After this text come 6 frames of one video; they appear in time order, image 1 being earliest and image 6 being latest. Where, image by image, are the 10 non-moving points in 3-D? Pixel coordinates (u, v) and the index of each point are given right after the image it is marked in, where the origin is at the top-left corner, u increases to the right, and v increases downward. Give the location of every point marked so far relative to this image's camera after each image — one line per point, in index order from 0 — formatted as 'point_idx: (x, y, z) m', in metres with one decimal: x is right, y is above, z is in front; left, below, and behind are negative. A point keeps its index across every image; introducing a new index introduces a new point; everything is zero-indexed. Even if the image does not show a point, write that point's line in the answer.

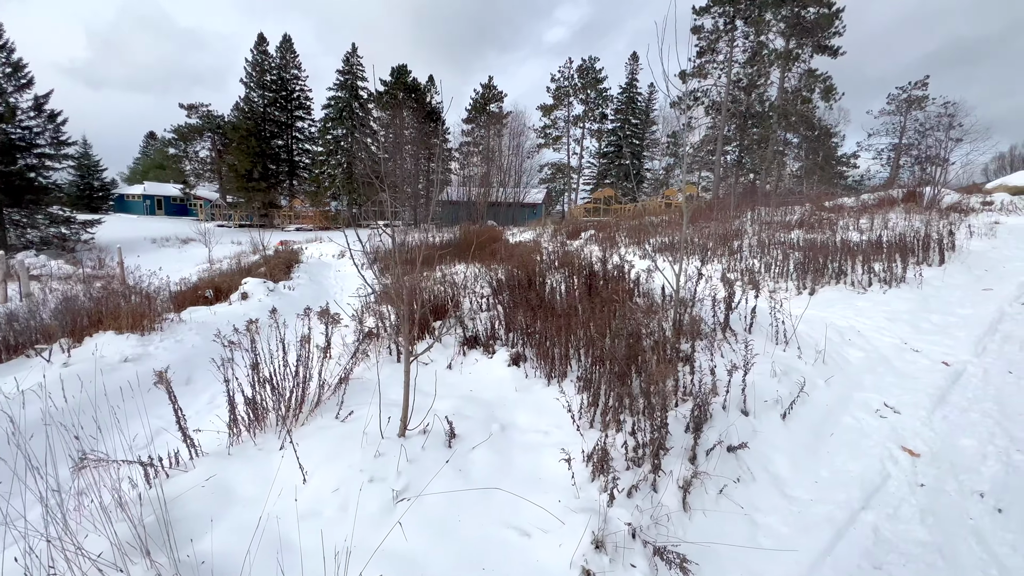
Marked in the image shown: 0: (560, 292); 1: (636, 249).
0: (+0.7, 0.0, +5.3) m
1: (+3.1, +0.9, +10.5) m
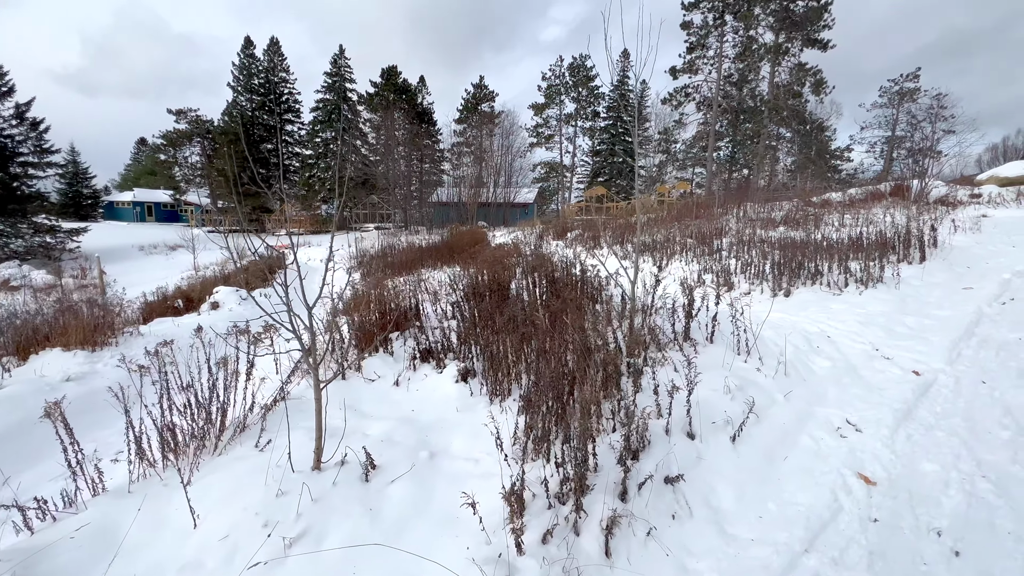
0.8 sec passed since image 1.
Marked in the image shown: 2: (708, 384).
0: (+0.2, -0.1, +5.1) m
1: (+2.6, +0.9, +10.3) m
2: (+1.3, -0.6, +3.0) m
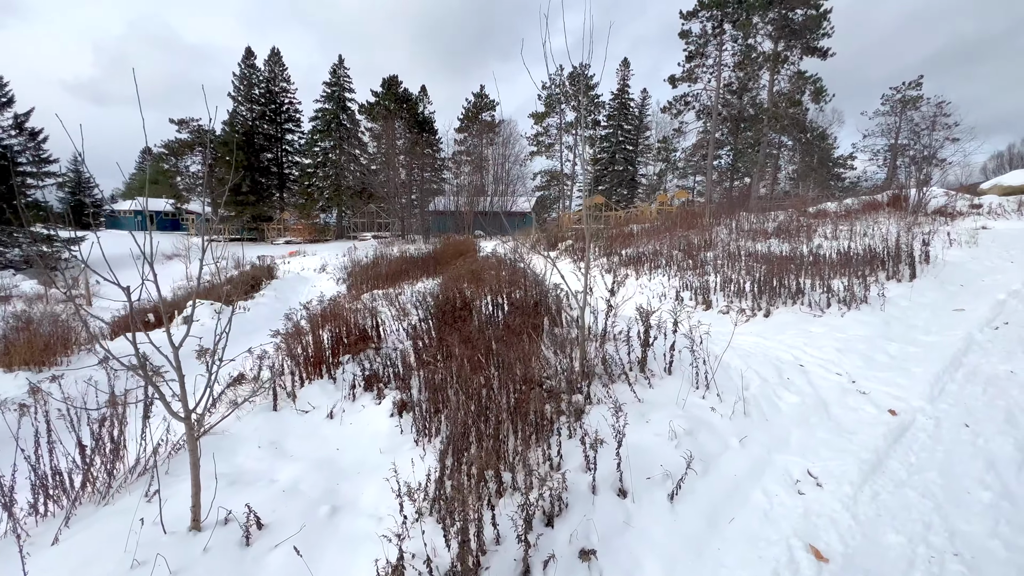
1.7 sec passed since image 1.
0: (-0.2, -0.3, +4.8) m
1: (+2.2, +0.6, +10.0) m
2: (+0.8, -0.8, +2.6) m
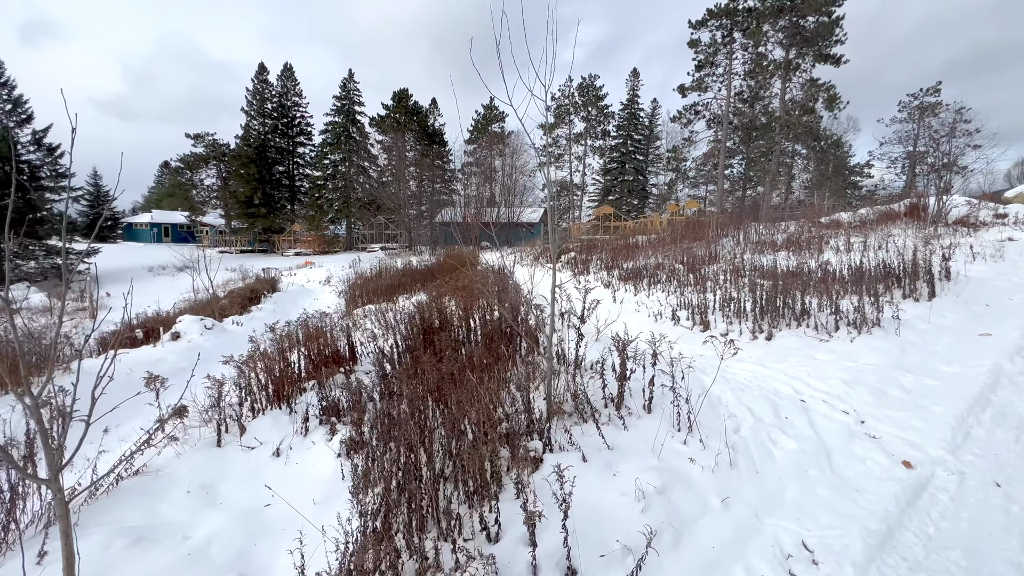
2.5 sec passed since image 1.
0: (-0.5, -0.5, +4.4) m
1: (+2.1, +0.3, +9.6) m
2: (+0.5, -1.0, +2.3) m
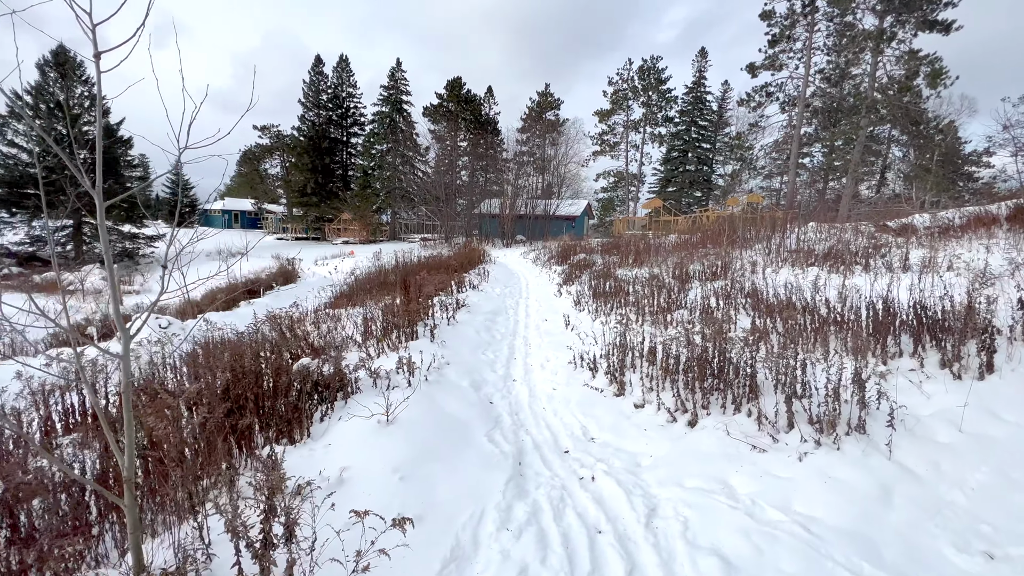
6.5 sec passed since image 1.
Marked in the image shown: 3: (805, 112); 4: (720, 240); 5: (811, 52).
0: (-1.9, -0.8, +3.3) m
1: (+1.3, 0.0, +8.0) m
2: (-1.3, -1.4, +1.0) m
3: (+11.4, +7.3, +18.2) m
4: (+5.1, +1.2, +10.8) m
5: (+11.2, +9.5, +17.6) m
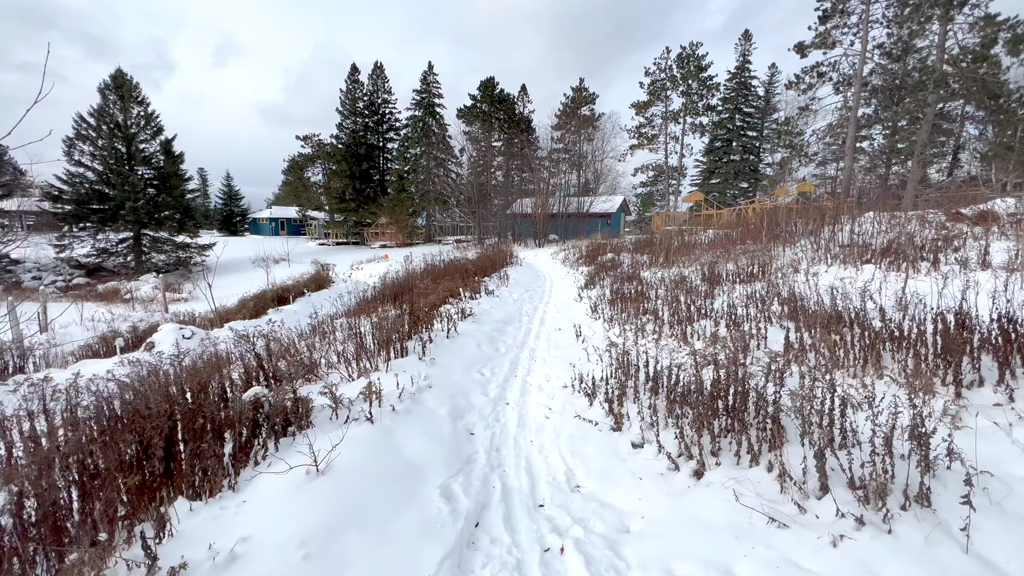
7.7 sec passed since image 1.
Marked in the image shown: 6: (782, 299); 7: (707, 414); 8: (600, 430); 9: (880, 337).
0: (-2.1, -1.0, +3.0) m
1: (+1.6, -0.1, +7.3) m
2: (-1.6, -1.5, +0.6) m
3: (+12.4, +7.4, +16.6) m
4: (+5.5, +1.2, +9.8) m
5: (+12.1, +9.6, +16.0) m
6: (+2.8, -0.2, +4.6) m
7: (+1.2, -0.7, +2.6) m
8: (+0.6, -1.0, +3.1) m
9: (+2.7, -0.3, +3.2) m
